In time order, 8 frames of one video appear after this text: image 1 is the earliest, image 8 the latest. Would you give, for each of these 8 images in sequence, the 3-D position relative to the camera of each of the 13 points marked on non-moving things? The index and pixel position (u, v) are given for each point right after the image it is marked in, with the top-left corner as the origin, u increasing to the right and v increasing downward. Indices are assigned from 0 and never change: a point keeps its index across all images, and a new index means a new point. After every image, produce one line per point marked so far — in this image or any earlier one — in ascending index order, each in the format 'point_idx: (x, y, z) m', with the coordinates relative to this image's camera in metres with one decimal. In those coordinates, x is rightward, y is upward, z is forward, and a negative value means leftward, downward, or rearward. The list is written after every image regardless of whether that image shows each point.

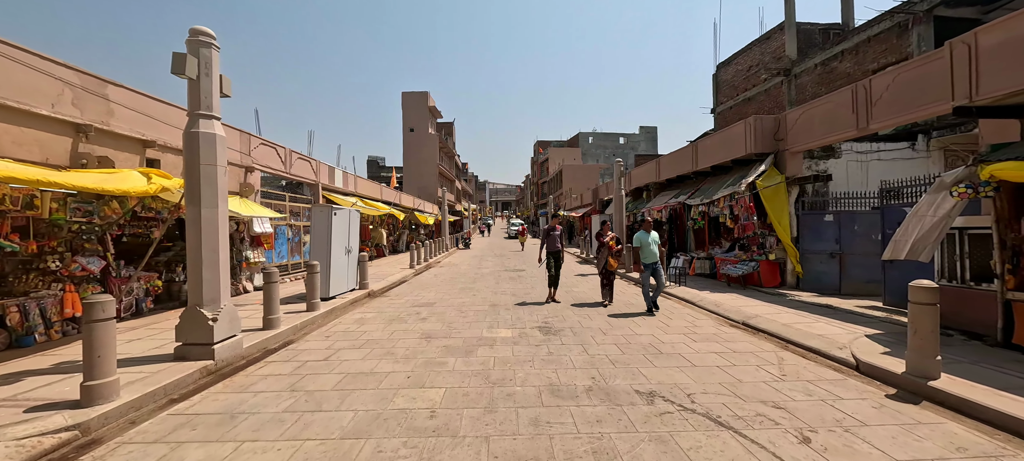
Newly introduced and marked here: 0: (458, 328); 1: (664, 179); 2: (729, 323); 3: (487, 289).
0: (-1.0, -1.7, +6.7) m
1: (+6.2, +2.1, +15.3) m
2: (+4.0, -1.7, +6.9) m
3: (-0.7, -1.7, +10.8) m
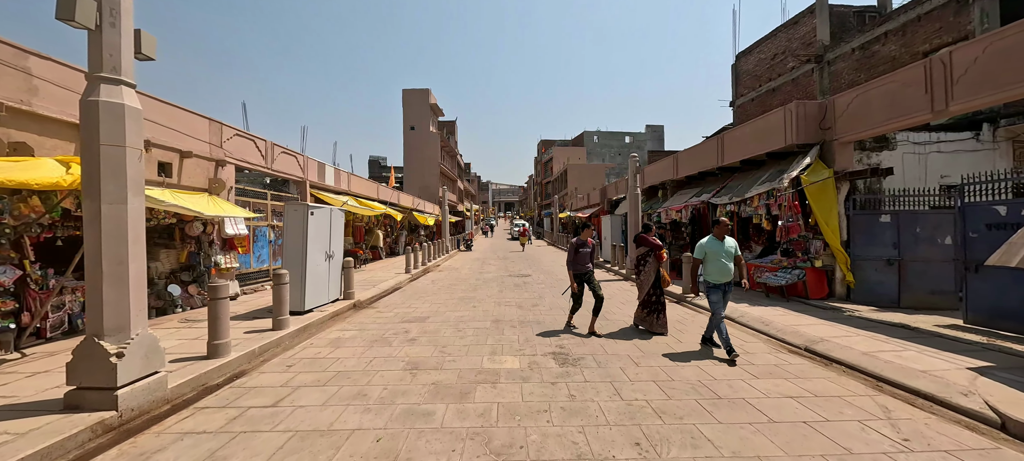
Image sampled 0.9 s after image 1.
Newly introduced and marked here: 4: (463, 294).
0: (-0.9, -1.8, +5.4) m
1: (+6.3, +2.0, +14.0) m
2: (+4.1, -1.7, +5.6) m
3: (-0.6, -1.8, +9.5) m
4: (-1.4, -1.8, +10.6) m
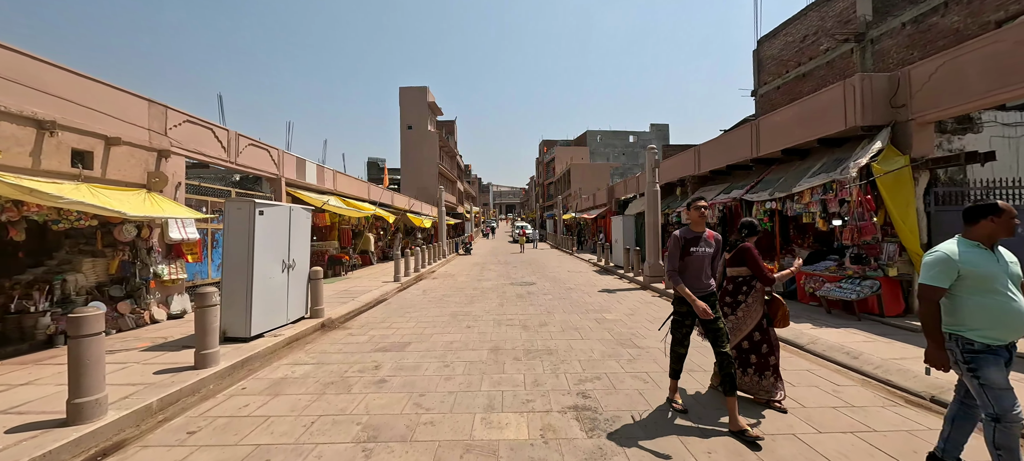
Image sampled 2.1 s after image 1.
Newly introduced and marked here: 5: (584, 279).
0: (-0.8, -1.8, +3.8) m
1: (+6.4, +2.0, +12.4) m
2: (+4.1, -1.8, +3.9) m
3: (-0.5, -1.8, +7.9) m
4: (-1.3, -1.8, +9.0) m
5: (+2.5, -1.7, +13.3) m
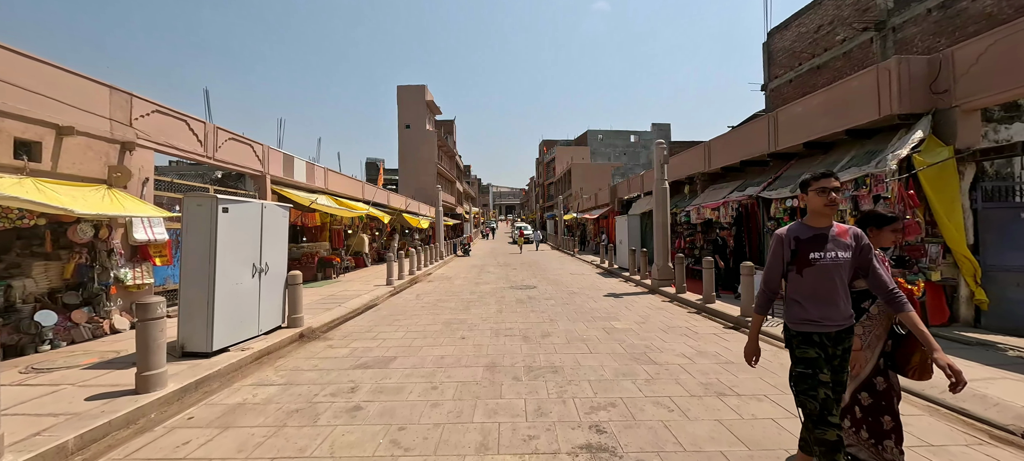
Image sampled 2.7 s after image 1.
0: (-0.8, -1.8, +3.1) m
1: (+6.4, +2.0, +11.7) m
2: (+4.1, -1.7, +3.2) m
3: (-0.6, -1.8, +7.2) m
4: (-1.3, -1.8, +8.2) m
5: (+2.5, -1.7, +12.5) m
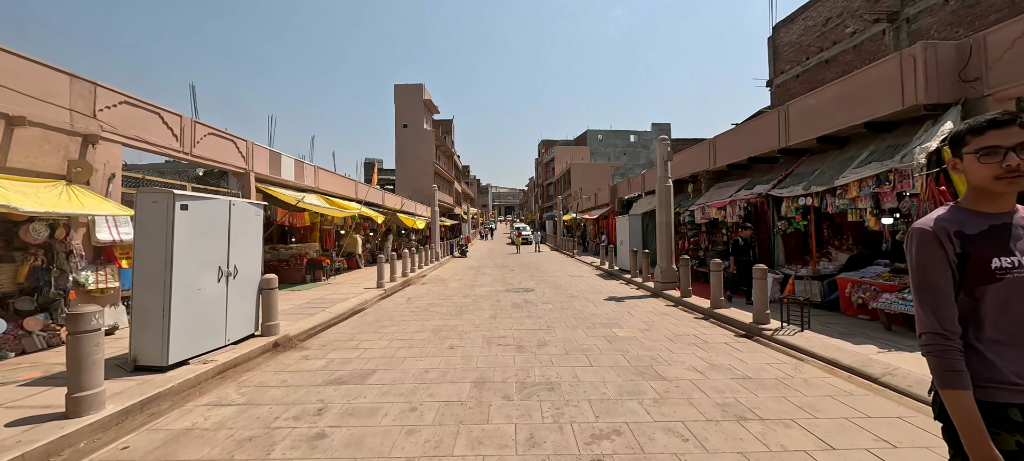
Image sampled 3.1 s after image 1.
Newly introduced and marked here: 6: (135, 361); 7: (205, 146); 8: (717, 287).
0: (-0.9, -1.8, +2.5) m
1: (+6.3, +1.9, +11.1) m
2: (+4.0, -1.7, +2.7) m
3: (-0.7, -1.8, +6.7) m
4: (-1.4, -1.8, +7.7) m
5: (+2.4, -1.7, +12.0) m
6: (-4.6, -1.6, +4.6) m
7: (-7.7, +2.1, +9.5) m
8: (+4.2, -1.2, +7.8) m
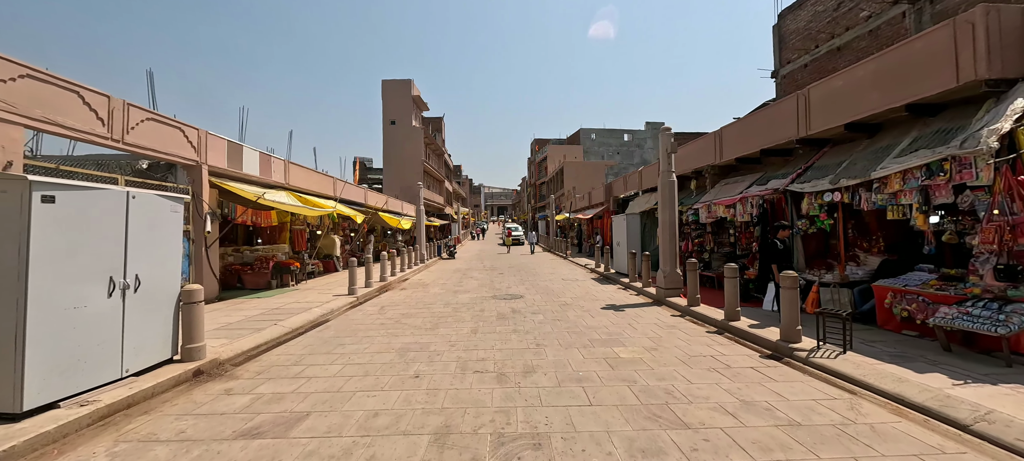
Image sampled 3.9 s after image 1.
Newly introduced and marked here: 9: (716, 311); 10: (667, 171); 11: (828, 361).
0: (-1.1, -1.8, +1.4) m
1: (+5.9, +1.9, +10.1) m
2: (+3.8, -1.7, +1.6) m
3: (-0.9, -1.8, +5.5) m
4: (-1.7, -1.8, +6.6) m
5: (+2.0, -1.7, +10.9) m
6: (-4.8, -1.6, +3.4) m
7: (-8.0, +2.1, +8.3) m
8: (+3.9, -1.2, +6.7) m
9: (+4.0, -1.6, +7.5) m
10: (+3.8, +1.5, +9.4) m
11: (+3.9, -1.6, +4.7) m
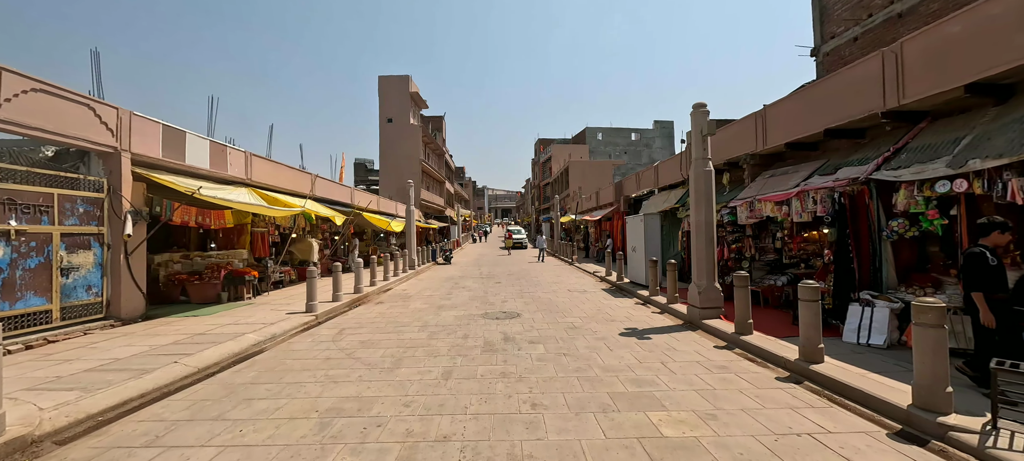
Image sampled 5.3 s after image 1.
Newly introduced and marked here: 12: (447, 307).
0: (-1.4, -1.8, -0.6) m
1: (+5.8, +1.9, +8.1) m
2: (+3.6, -1.7, -0.4) m
3: (-1.1, -1.8, +3.6) m
4: (-1.9, -1.9, +4.6) m
5: (+1.9, -1.8, +9.0) m
6: (-5.0, -1.6, +1.5) m
7: (-8.2, +2.1, +6.4) m
8: (+3.7, -1.2, +4.7) m
9: (+3.9, -1.6, +5.5) m
10: (+3.7, +1.4, +7.4) m
11: (+3.7, -1.6, +2.7) m
12: (-1.6, -1.9, +9.6) m
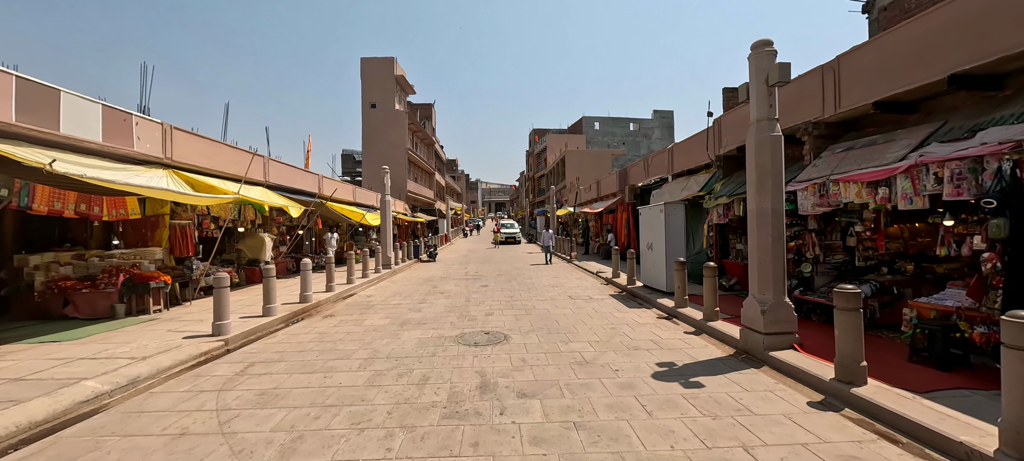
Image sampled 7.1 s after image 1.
0: (-1.5, -1.8, -2.8) m
1: (+5.5, +2.0, +5.9) m
2: (+3.4, -1.7, -2.5) m
3: (-1.3, -1.8, +1.3) m
4: (-2.1, -1.8, +2.4) m
5: (+1.7, -1.7, +6.8) m
6: (-5.1, -1.6, -0.8) m
7: (-8.4, +2.2, +4.0) m
8: (+3.6, -1.1, +2.5) m
9: (+3.7, -1.6, +3.3) m
10: (+3.5, +1.5, +5.2) m
11: (+3.6, -1.6, +0.6) m
12: (-1.9, -1.8, +7.3) m
